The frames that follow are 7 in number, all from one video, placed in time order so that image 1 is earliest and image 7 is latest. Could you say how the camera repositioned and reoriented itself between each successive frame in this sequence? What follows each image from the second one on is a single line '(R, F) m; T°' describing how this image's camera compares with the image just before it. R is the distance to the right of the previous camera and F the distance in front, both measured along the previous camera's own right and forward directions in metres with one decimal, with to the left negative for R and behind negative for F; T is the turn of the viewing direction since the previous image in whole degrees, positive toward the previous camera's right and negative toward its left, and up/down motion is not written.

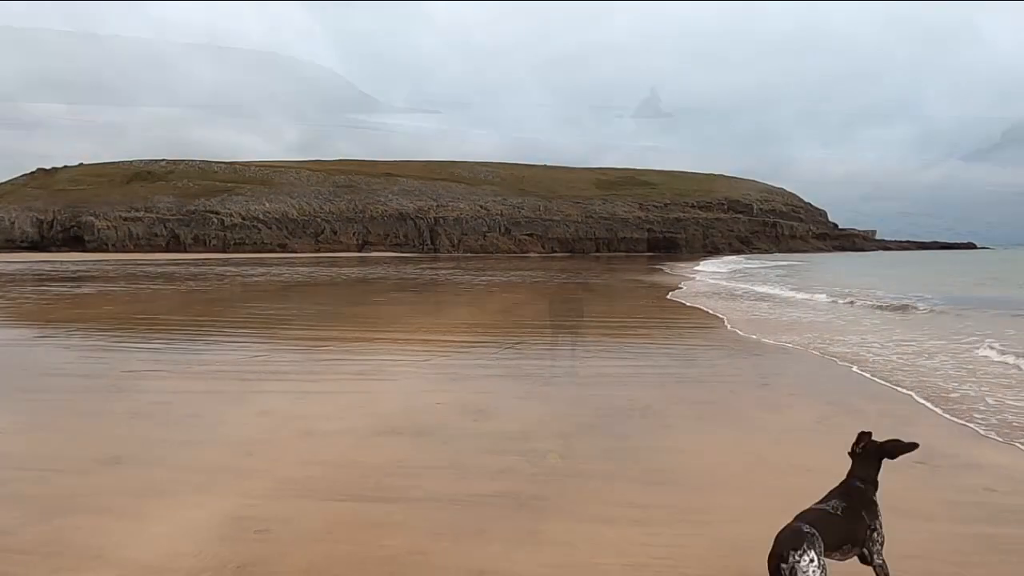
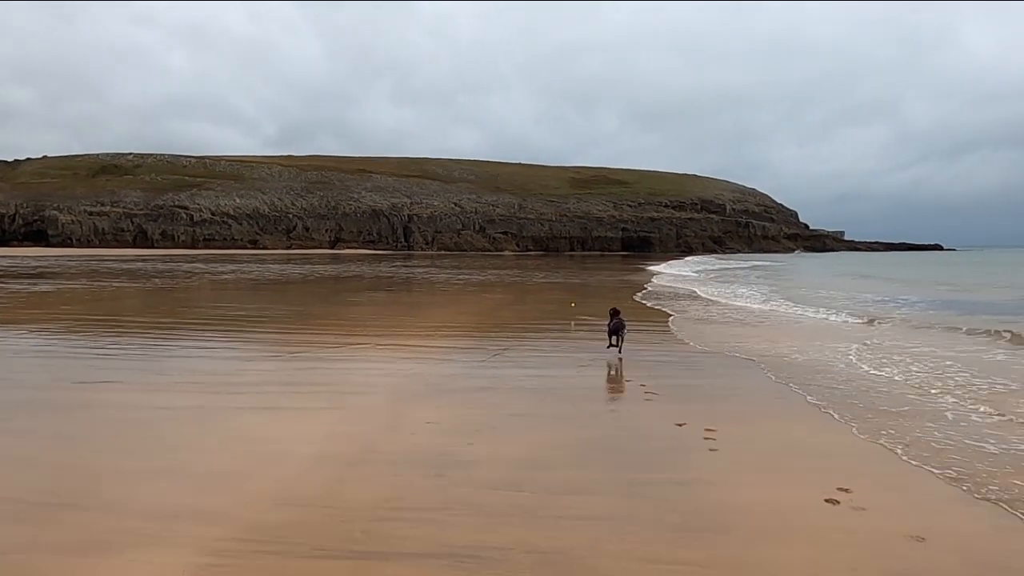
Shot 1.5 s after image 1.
(-0.2, +0.7) m; +2°
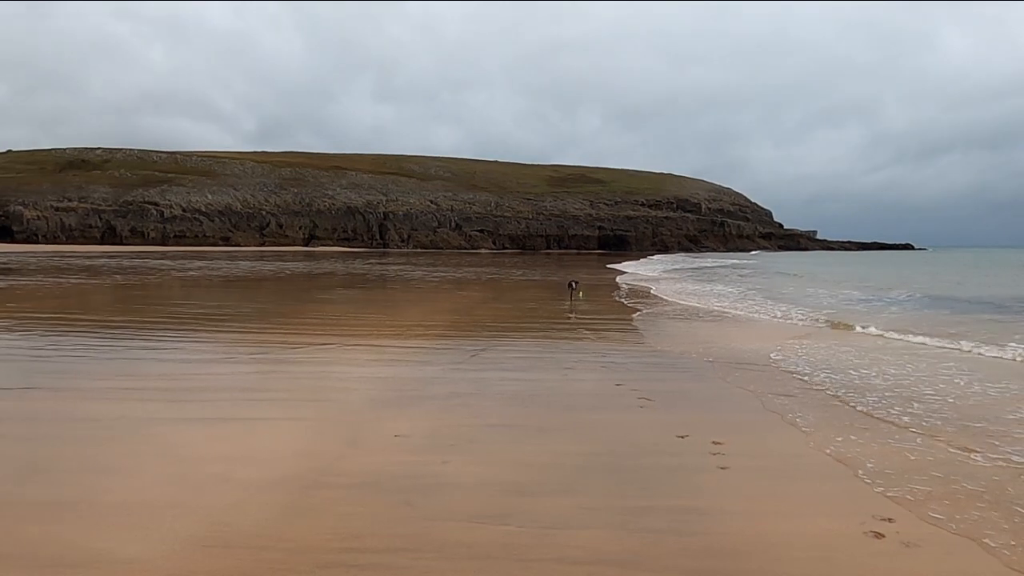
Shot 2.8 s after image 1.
(0.0, +0.8) m; +2°
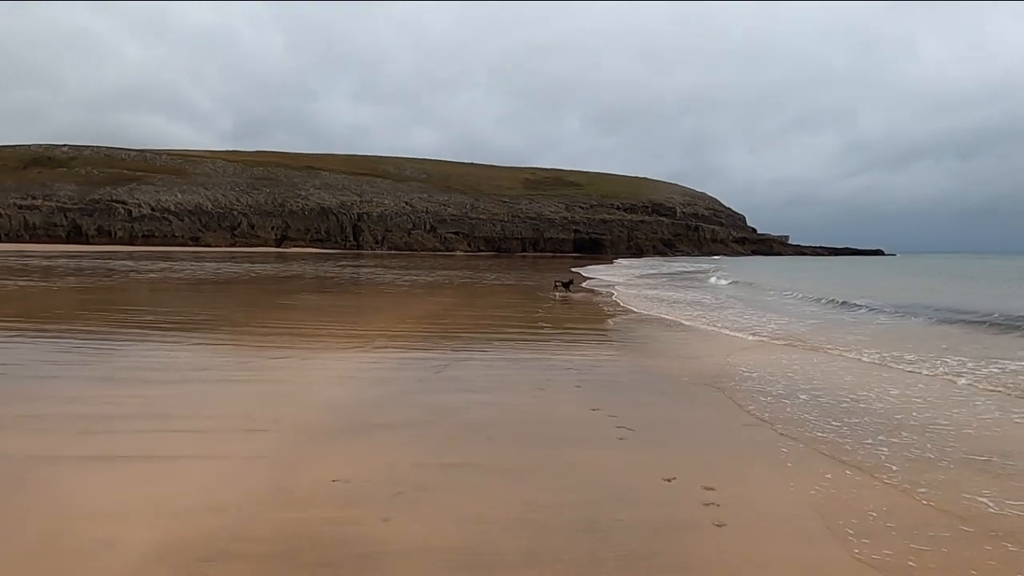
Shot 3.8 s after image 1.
(+0.1, +0.8) m; +2°
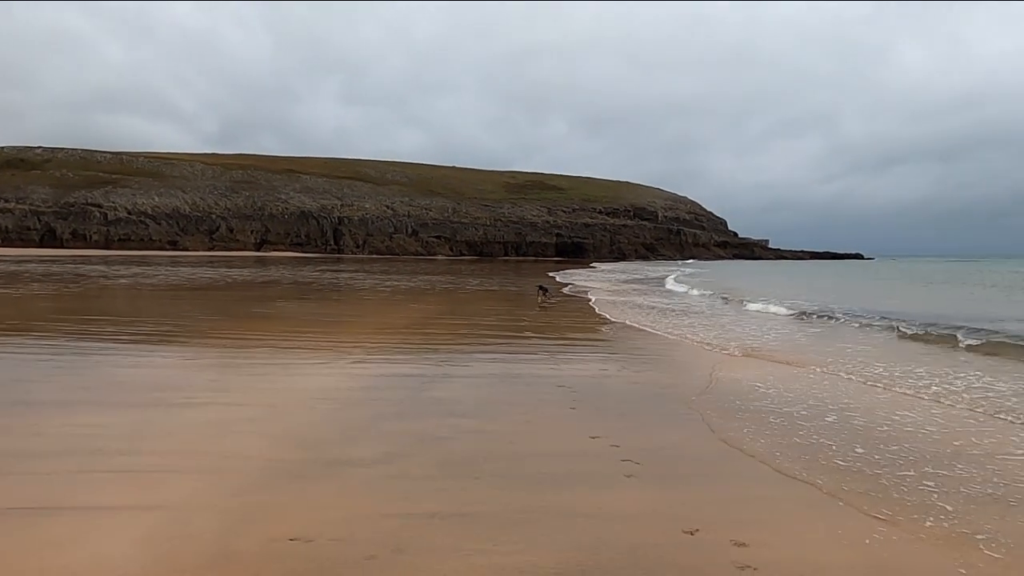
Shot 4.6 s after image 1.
(-0.1, +0.7) m; +1°
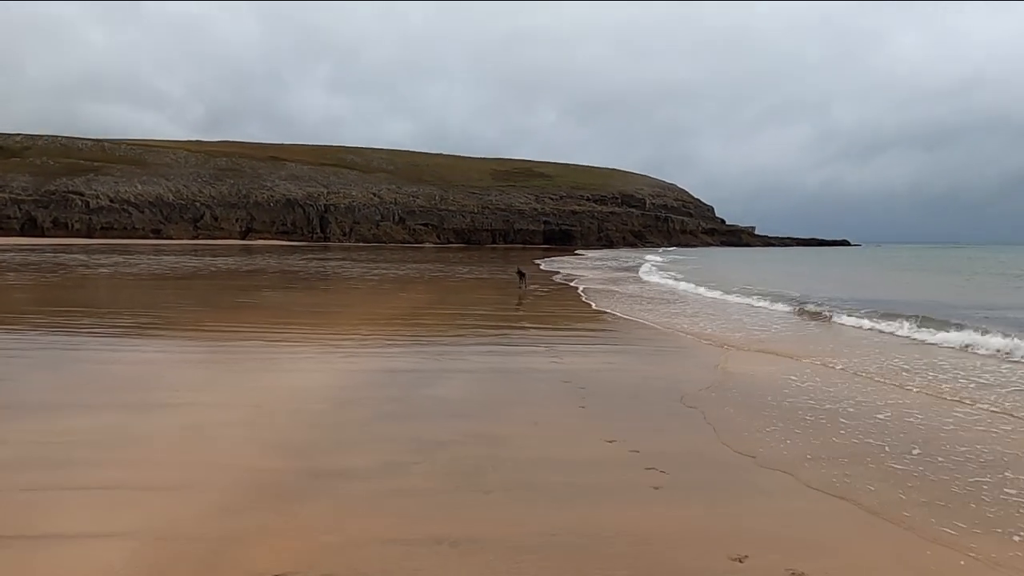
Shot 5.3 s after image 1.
(-0.2, +0.6) m; +1°
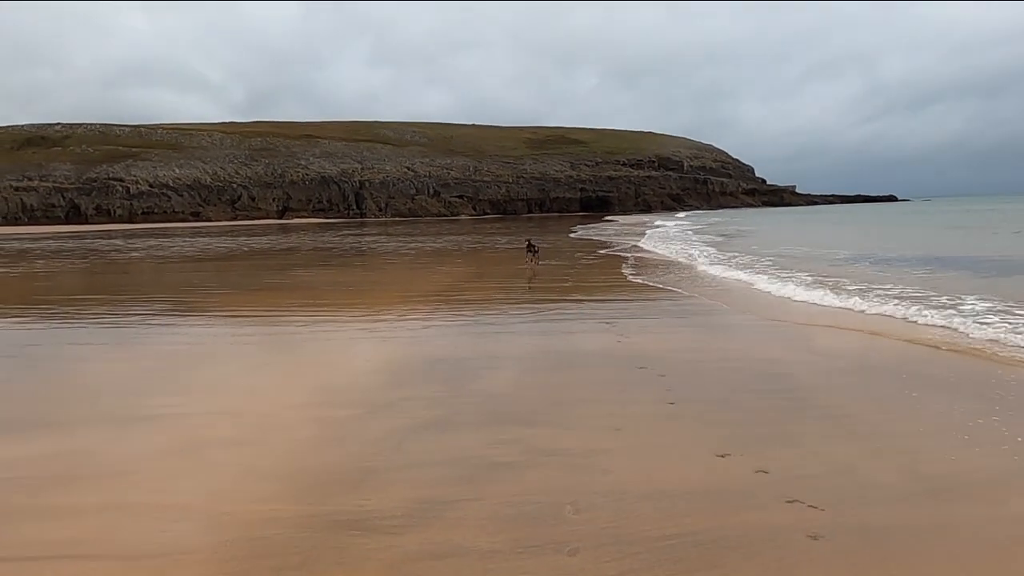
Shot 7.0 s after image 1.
(-0.2, +1.4) m; -3°
